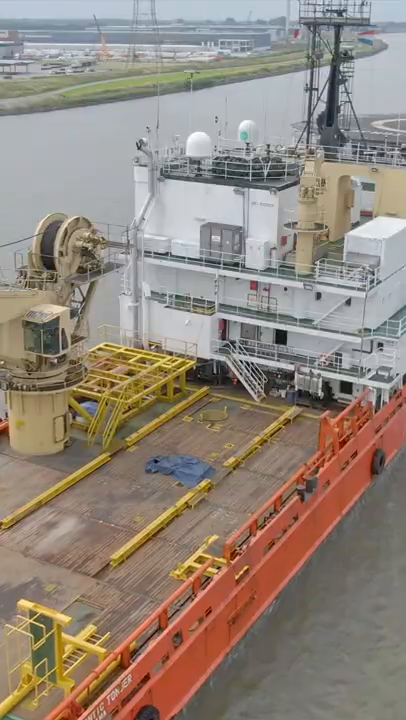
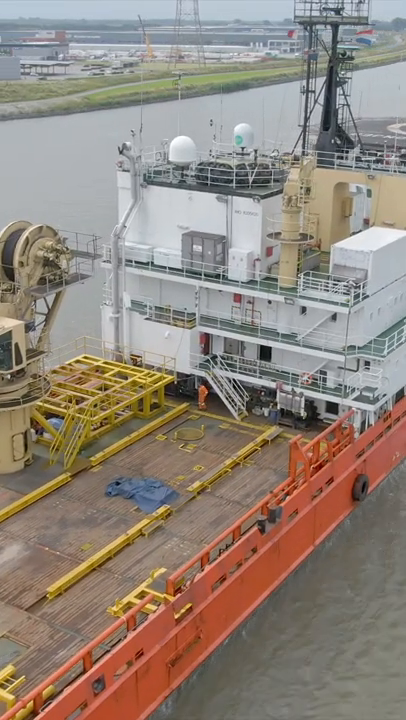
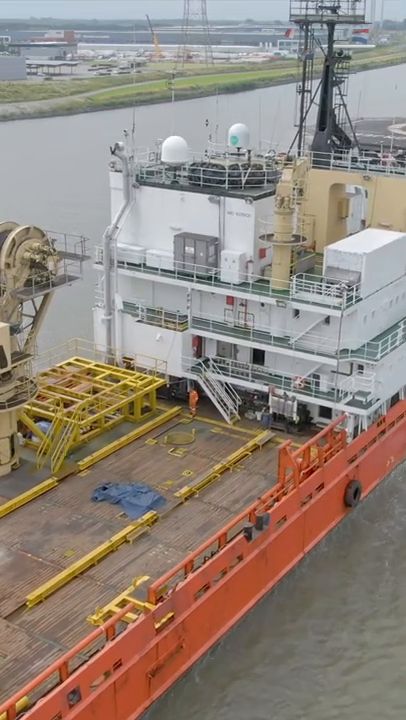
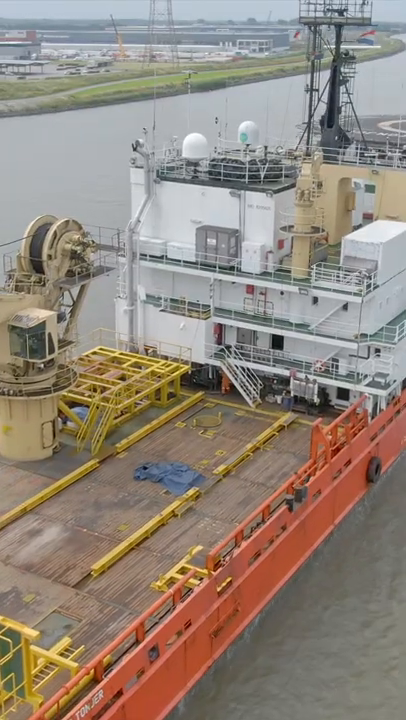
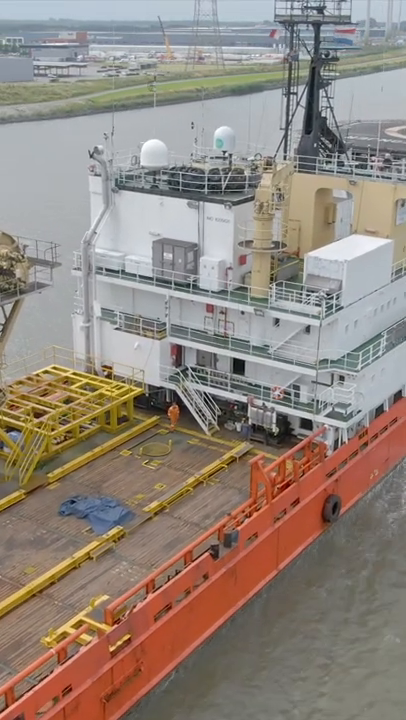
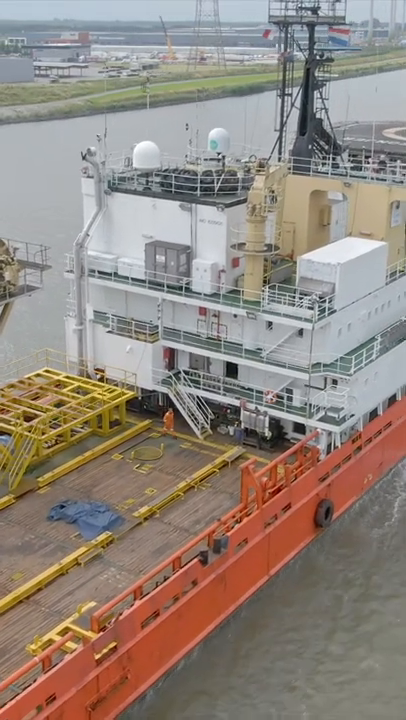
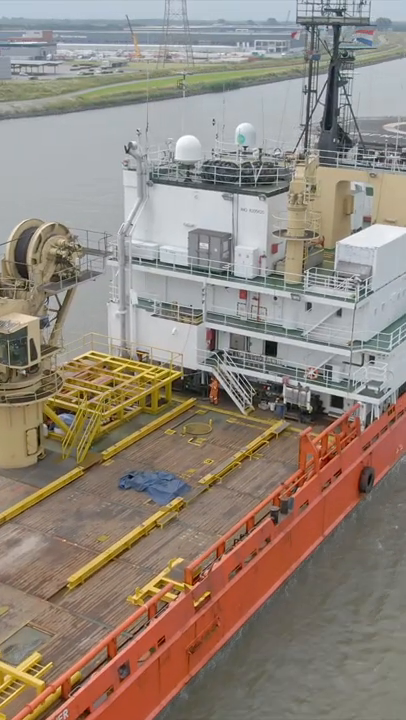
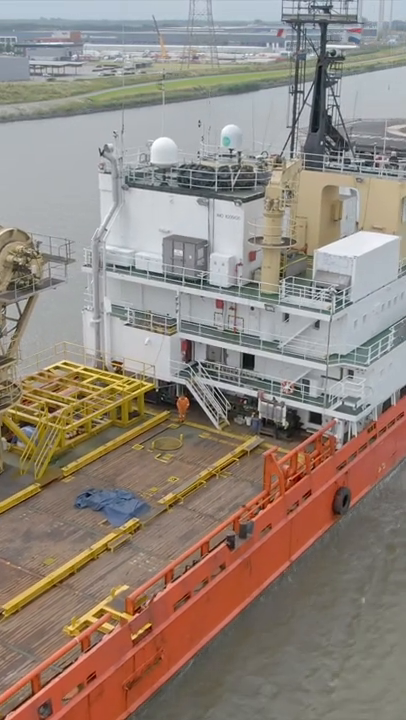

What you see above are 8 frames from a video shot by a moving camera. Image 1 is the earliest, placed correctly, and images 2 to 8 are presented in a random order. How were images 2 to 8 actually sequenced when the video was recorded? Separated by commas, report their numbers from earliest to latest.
4, 7, 2, 3, 8, 5, 6
